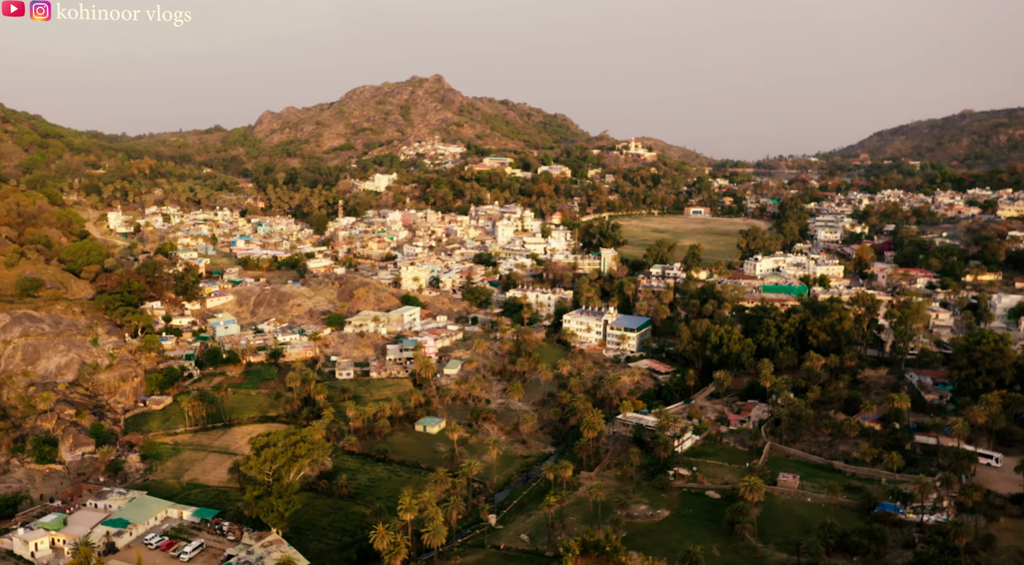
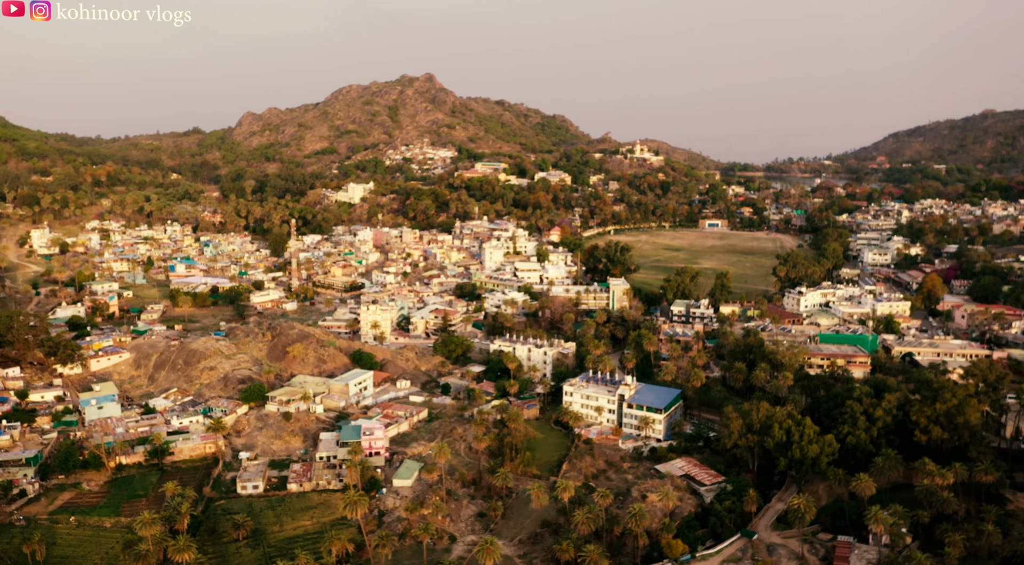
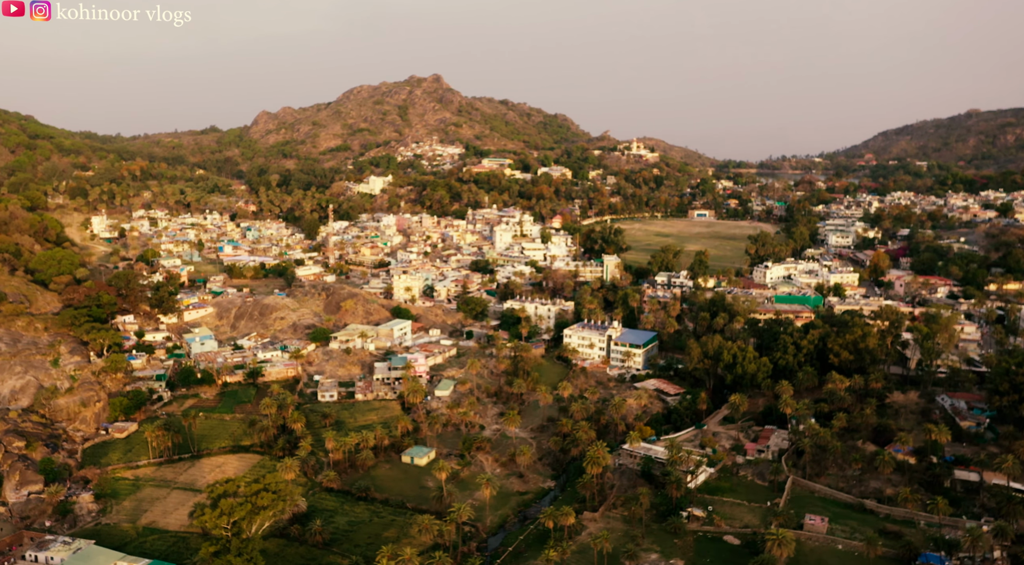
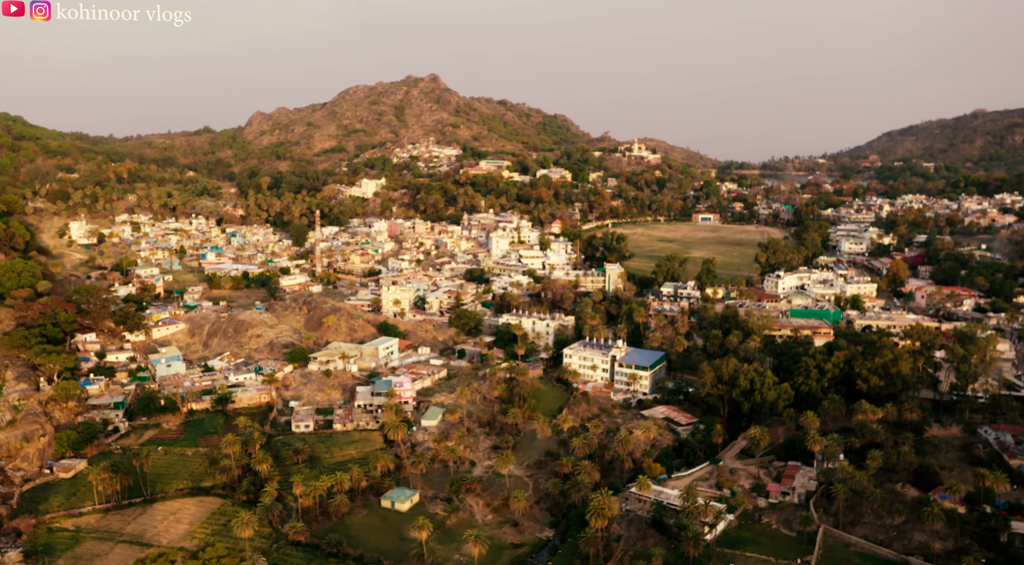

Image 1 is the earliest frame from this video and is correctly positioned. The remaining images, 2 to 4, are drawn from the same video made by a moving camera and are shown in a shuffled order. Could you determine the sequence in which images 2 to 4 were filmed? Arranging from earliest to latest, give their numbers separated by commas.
3, 4, 2
